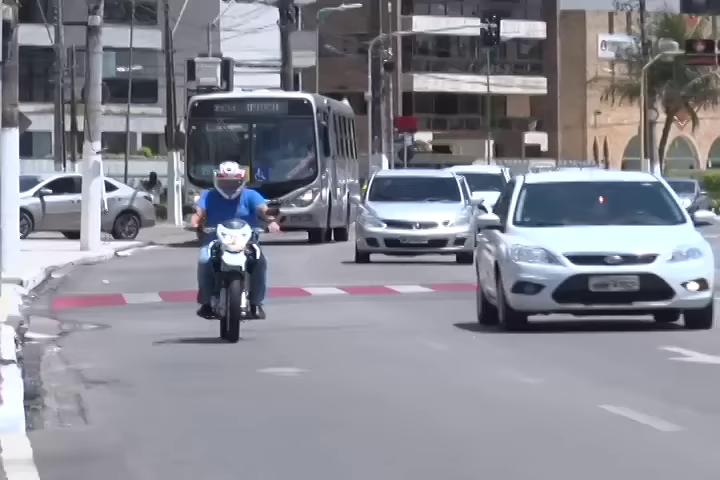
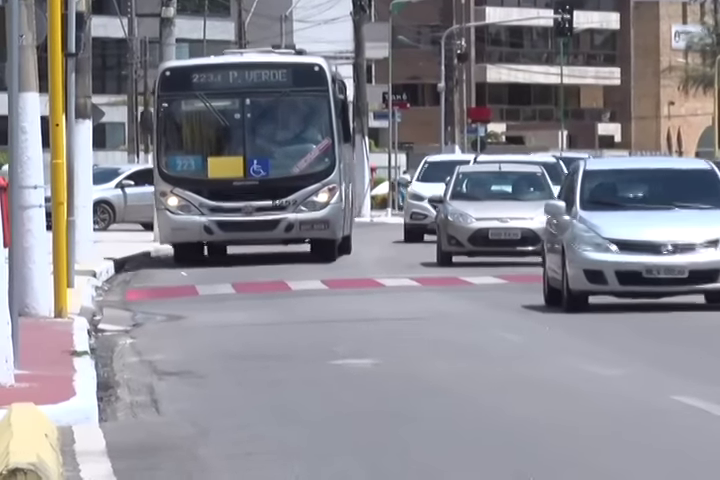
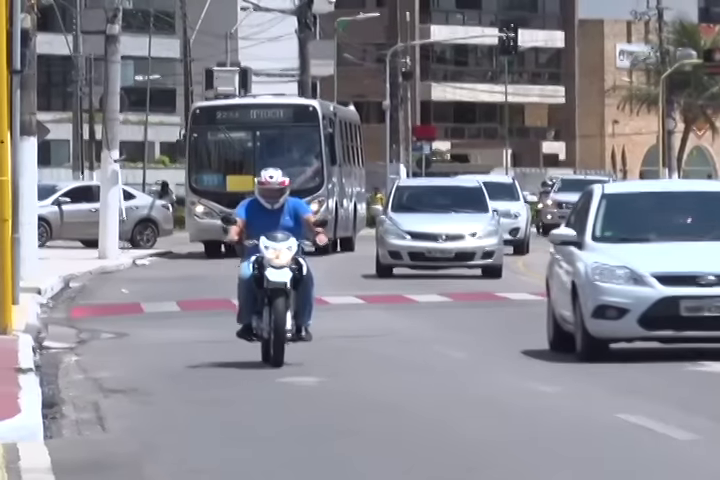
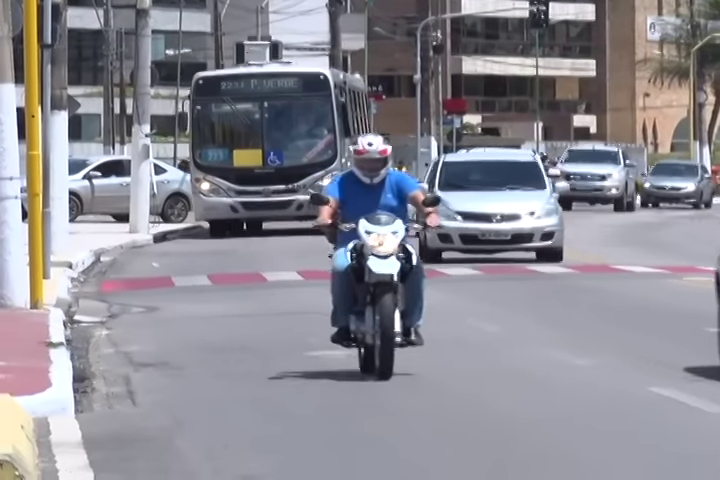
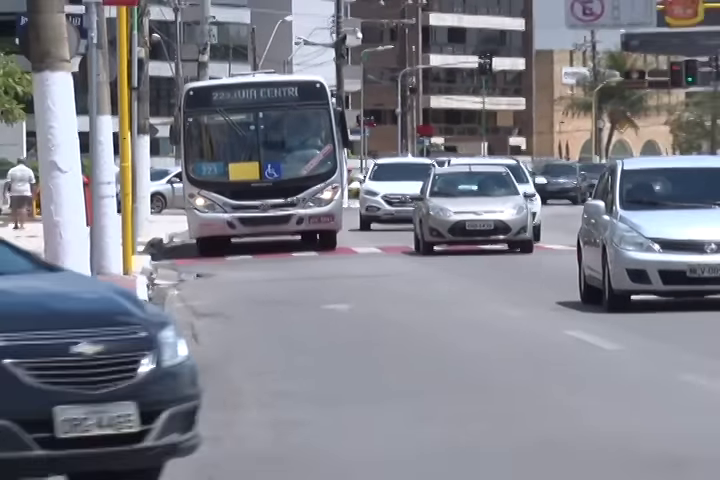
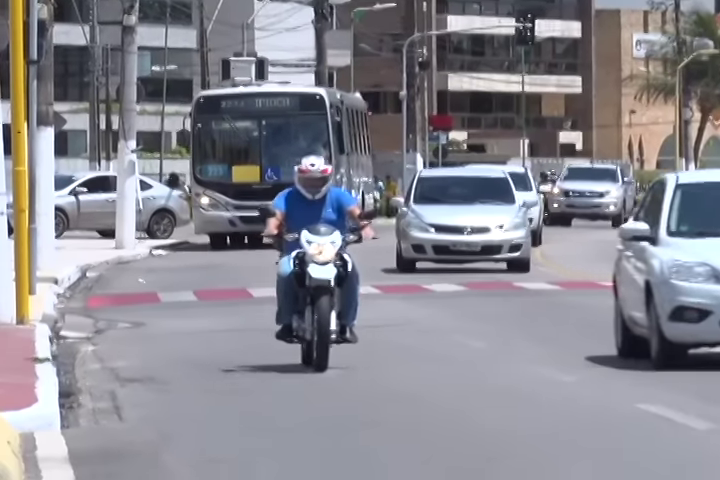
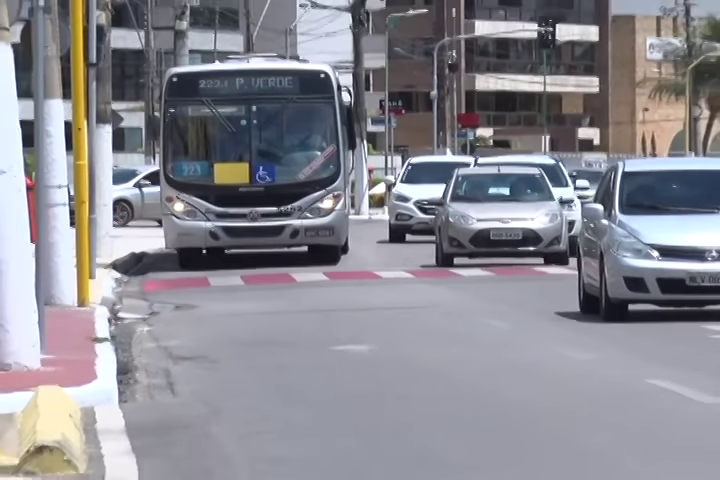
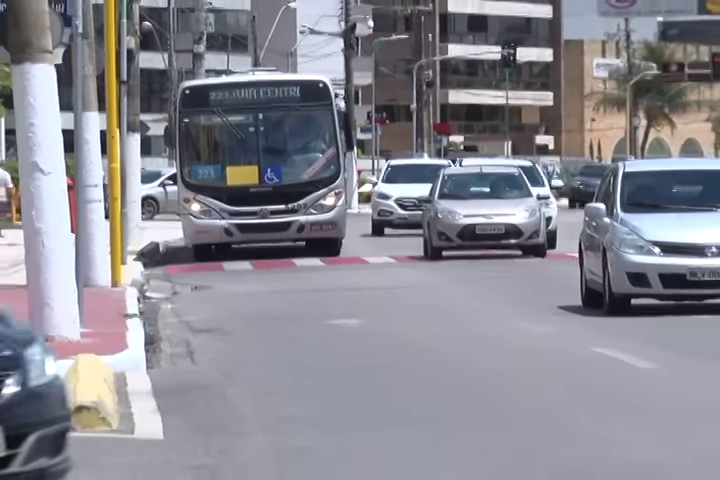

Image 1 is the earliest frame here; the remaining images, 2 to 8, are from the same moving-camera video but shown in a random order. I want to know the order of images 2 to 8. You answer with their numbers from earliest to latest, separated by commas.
3, 6, 4, 2, 7, 8, 5
